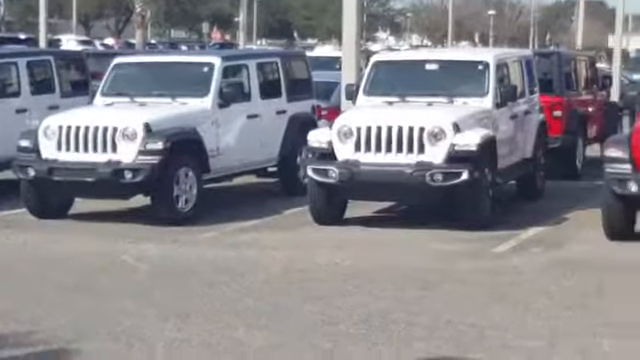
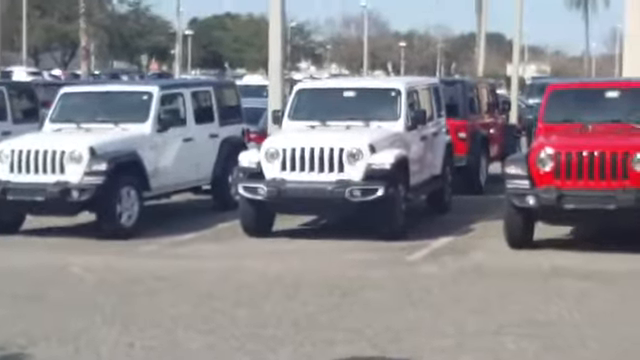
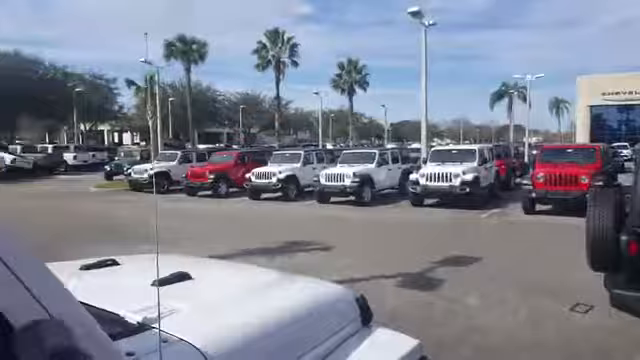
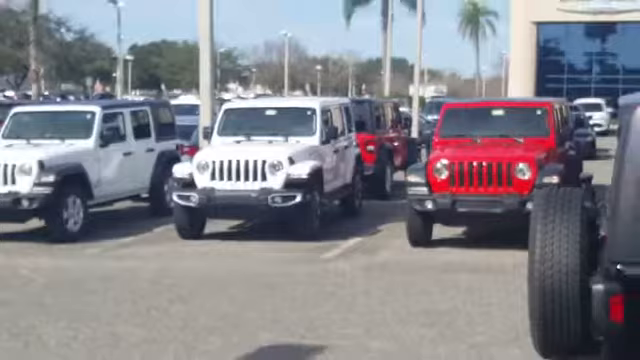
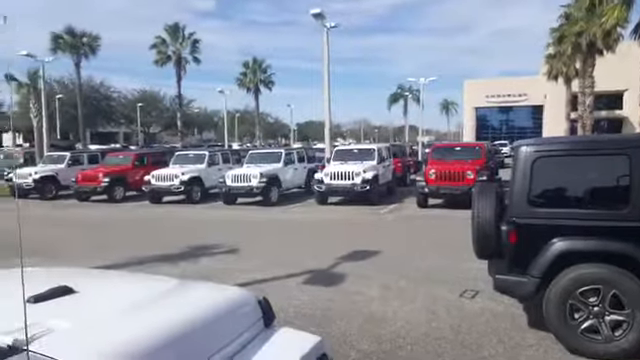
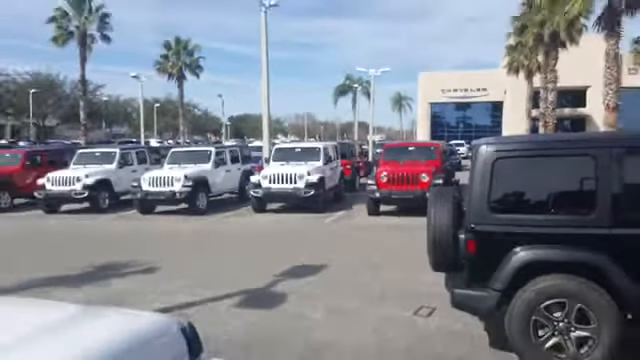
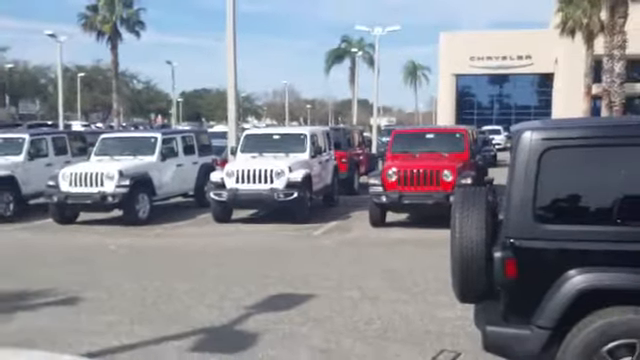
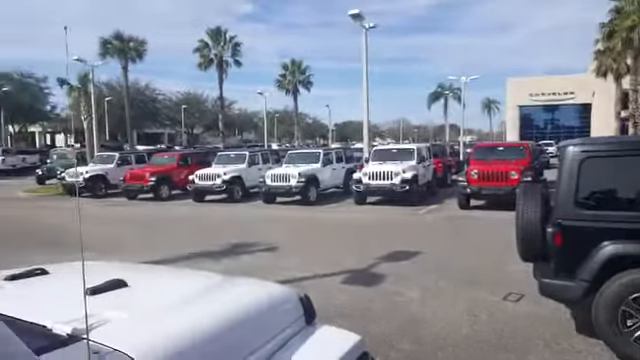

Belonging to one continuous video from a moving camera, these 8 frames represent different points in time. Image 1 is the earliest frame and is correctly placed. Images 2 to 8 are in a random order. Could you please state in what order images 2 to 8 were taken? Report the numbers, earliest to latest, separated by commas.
2, 4, 7, 6, 5, 8, 3
